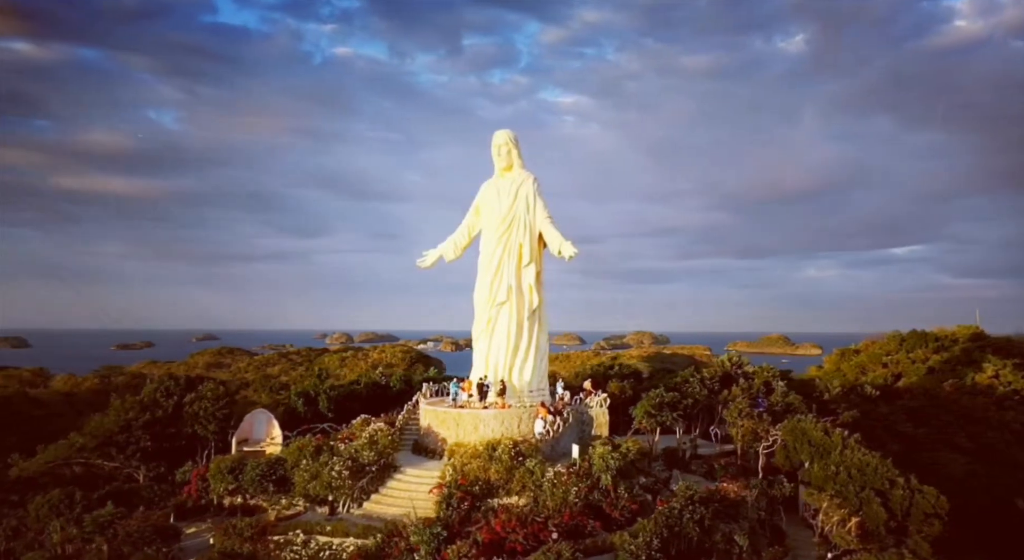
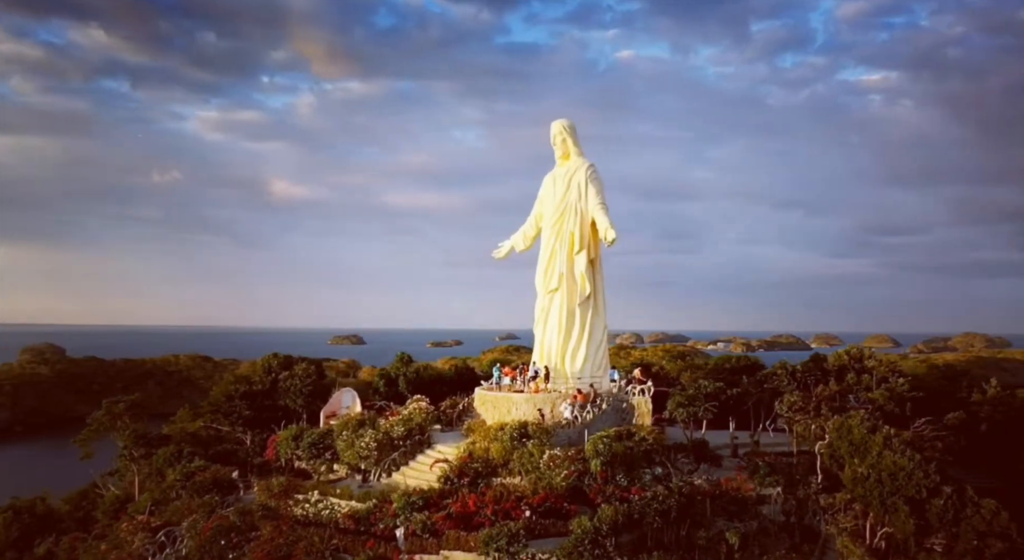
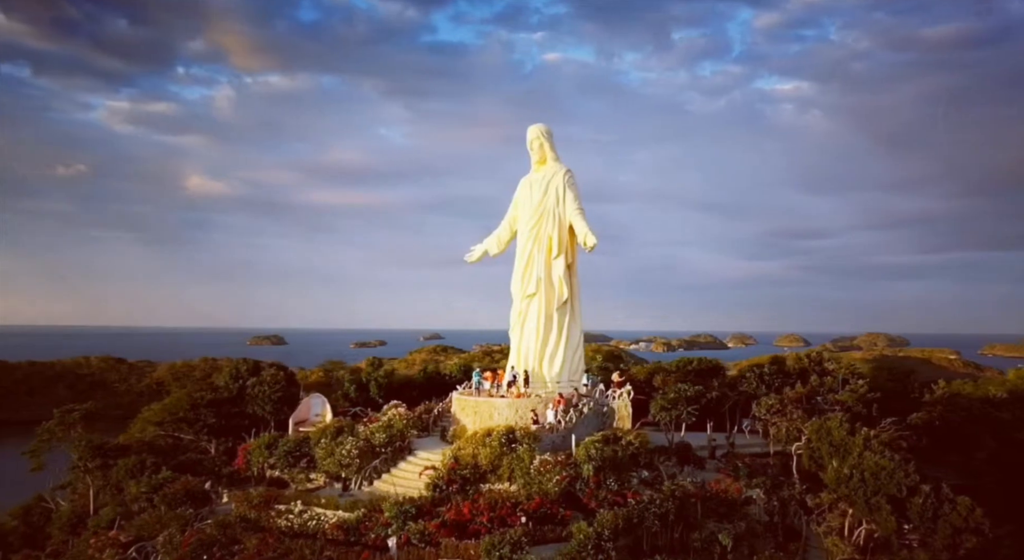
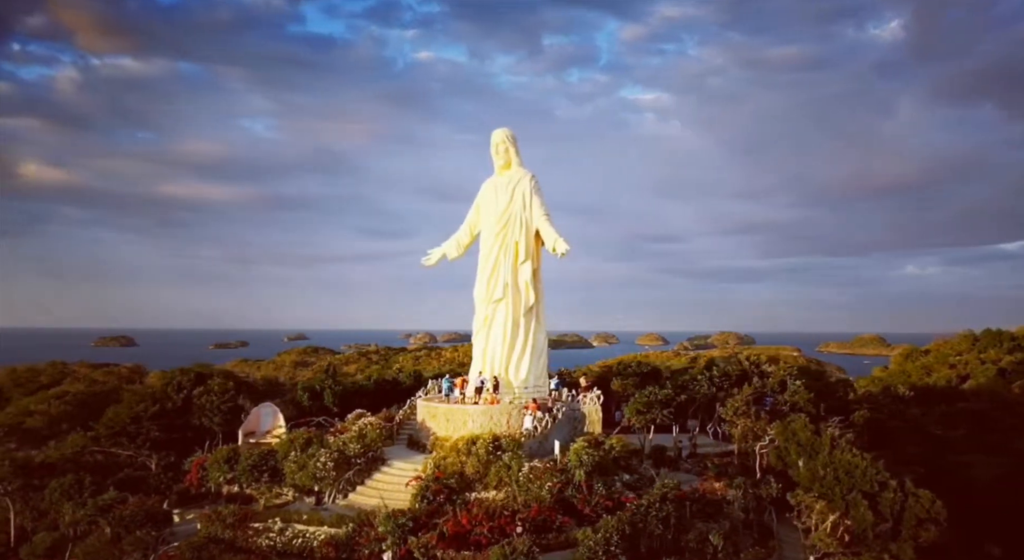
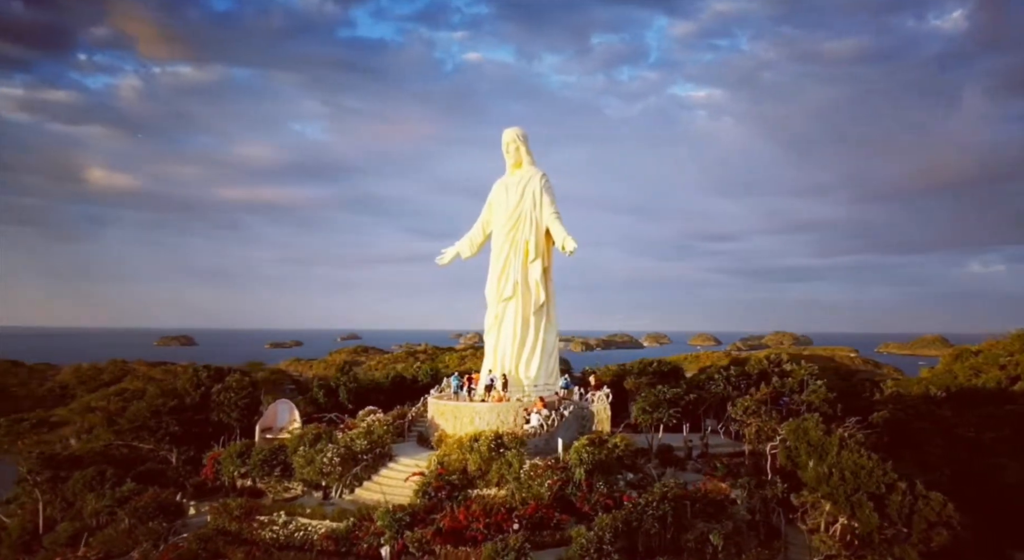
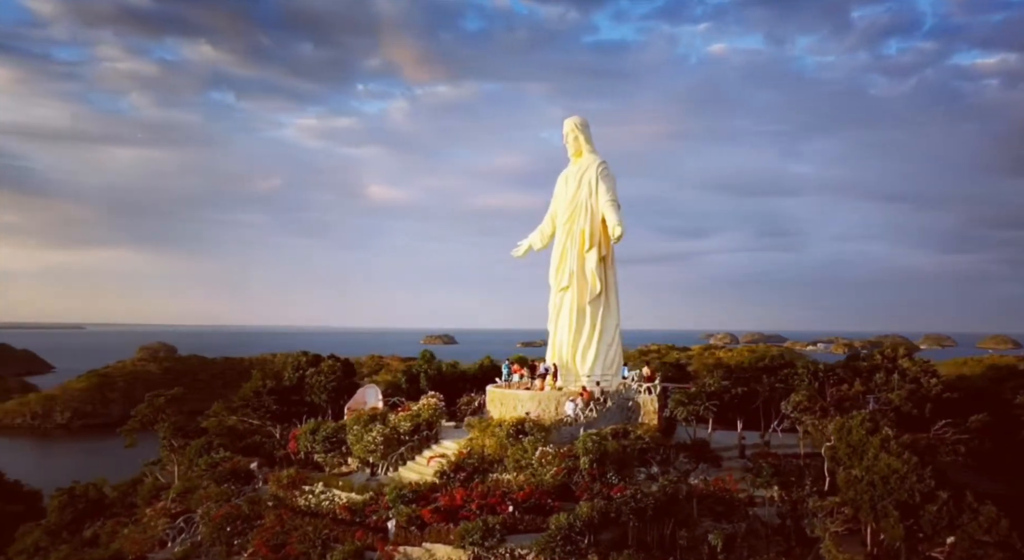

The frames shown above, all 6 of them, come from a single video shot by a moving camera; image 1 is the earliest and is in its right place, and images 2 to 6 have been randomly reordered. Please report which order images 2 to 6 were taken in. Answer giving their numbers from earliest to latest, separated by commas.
4, 5, 3, 2, 6
